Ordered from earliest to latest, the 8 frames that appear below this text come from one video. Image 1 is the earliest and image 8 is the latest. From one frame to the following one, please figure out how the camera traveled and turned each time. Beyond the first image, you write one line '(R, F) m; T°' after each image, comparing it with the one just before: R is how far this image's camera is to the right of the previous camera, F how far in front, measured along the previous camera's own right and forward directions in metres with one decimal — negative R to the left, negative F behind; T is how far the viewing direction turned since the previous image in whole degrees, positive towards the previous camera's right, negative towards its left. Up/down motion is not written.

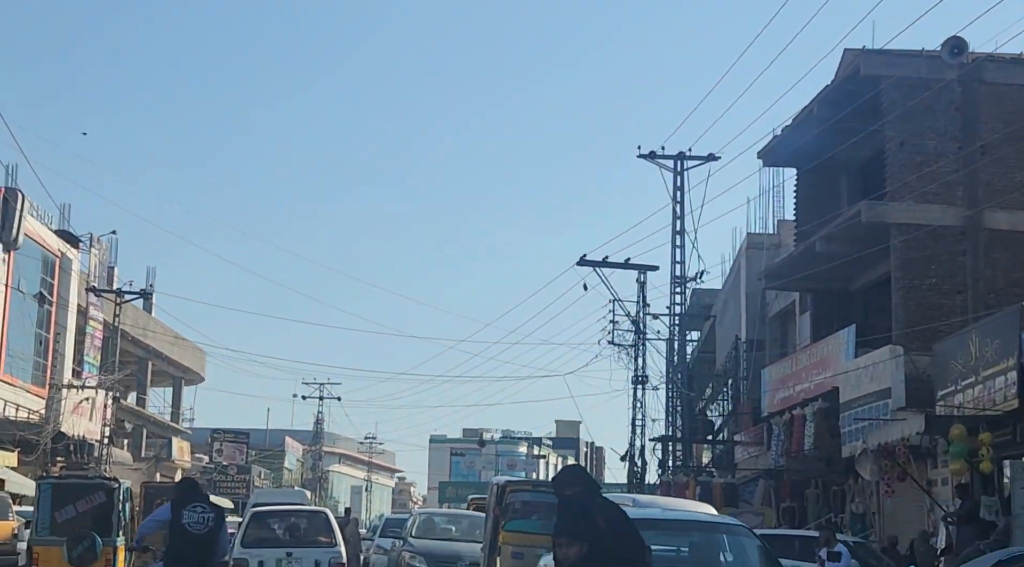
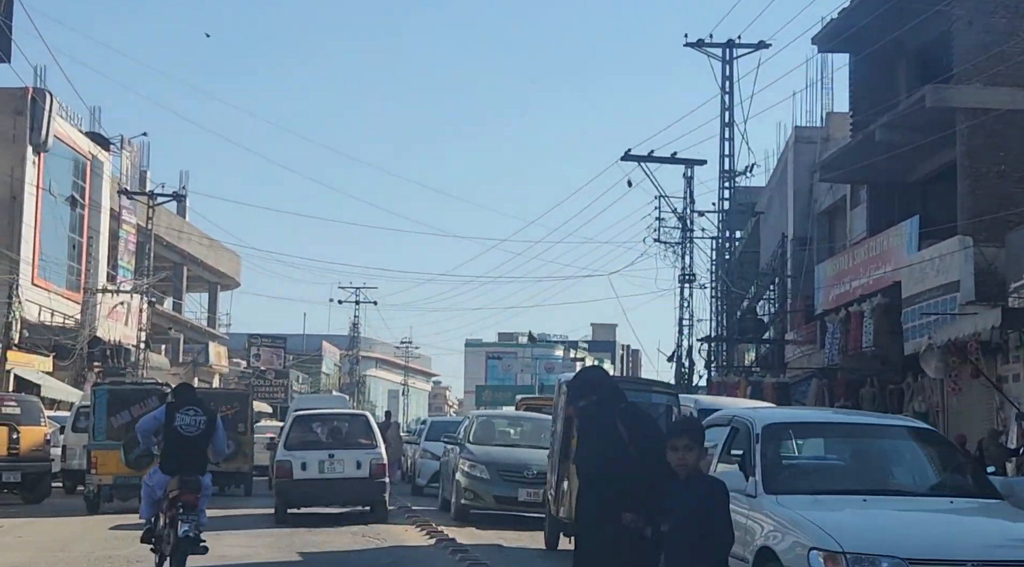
(-0.3, +1.2) m; -1°
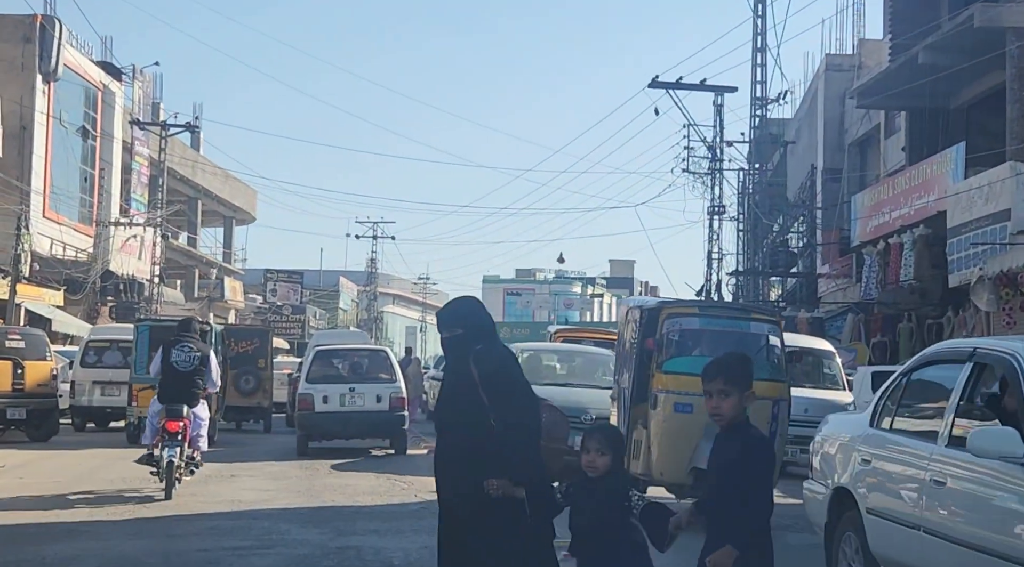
(-0.2, +1.2) m; -1°
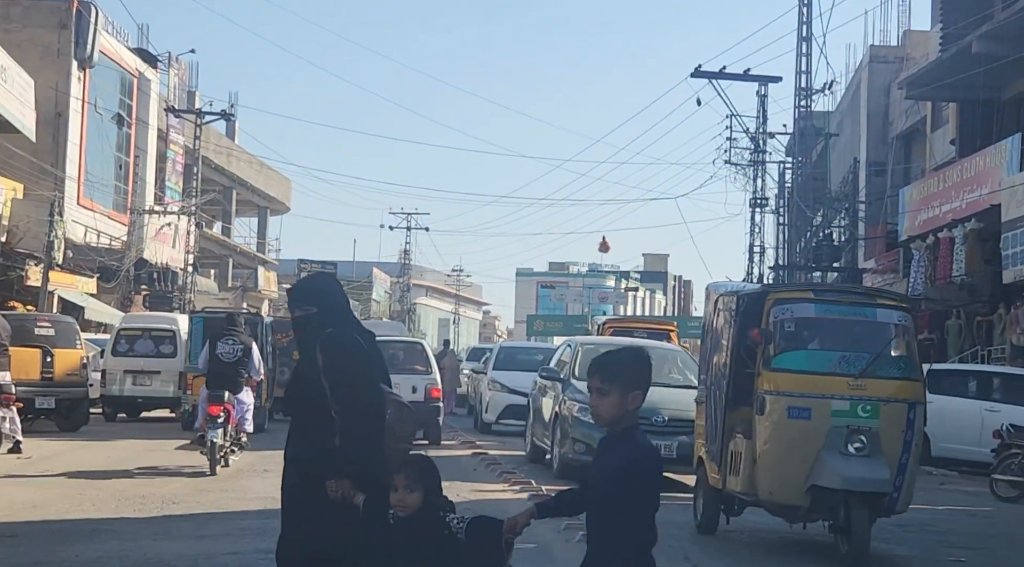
(-0.1, +0.6) m; -1°
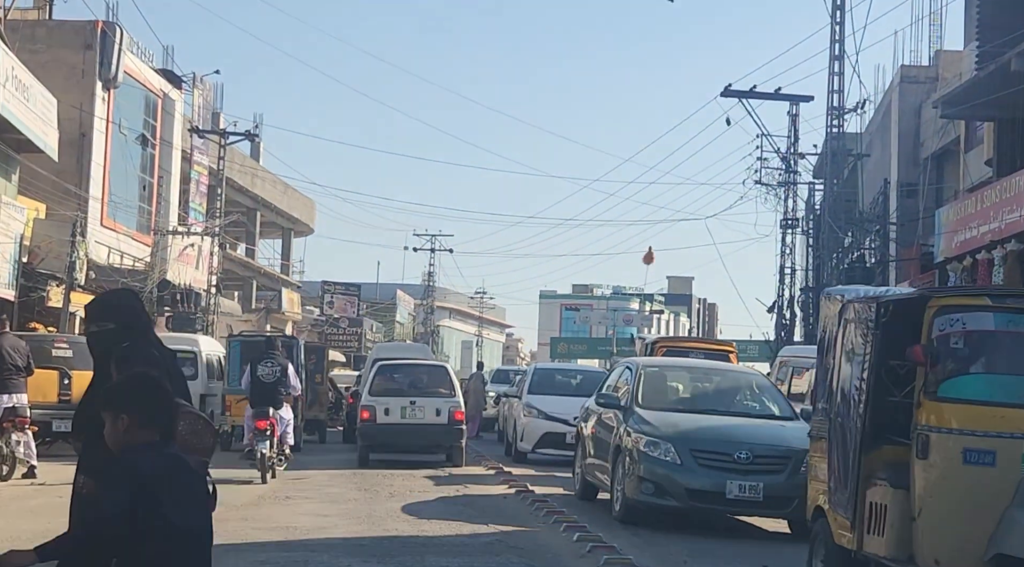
(-0.1, +0.5) m; -1°
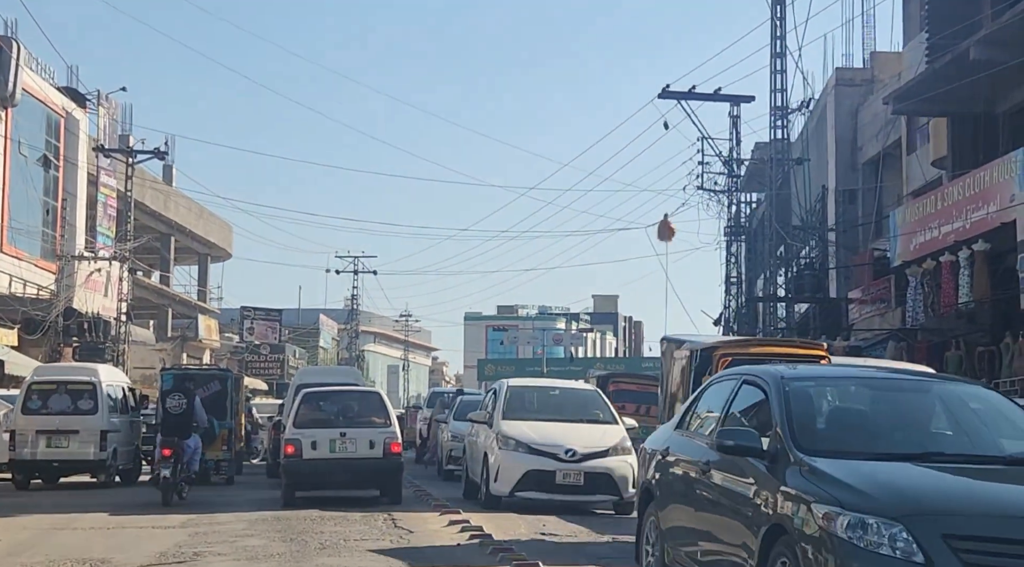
(-0.2, +2.1) m; +3°
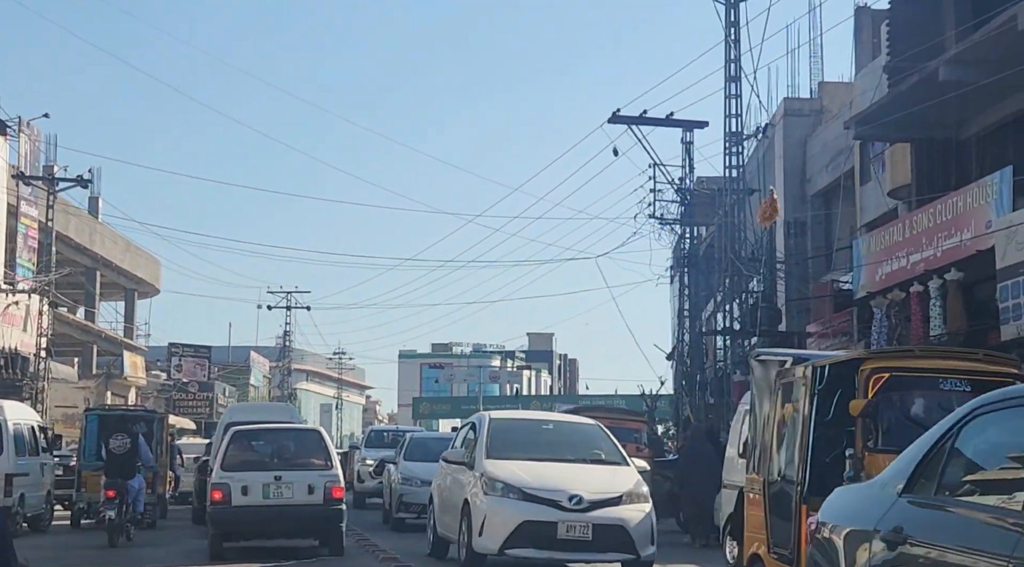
(-0.2, +1.6) m; +3°
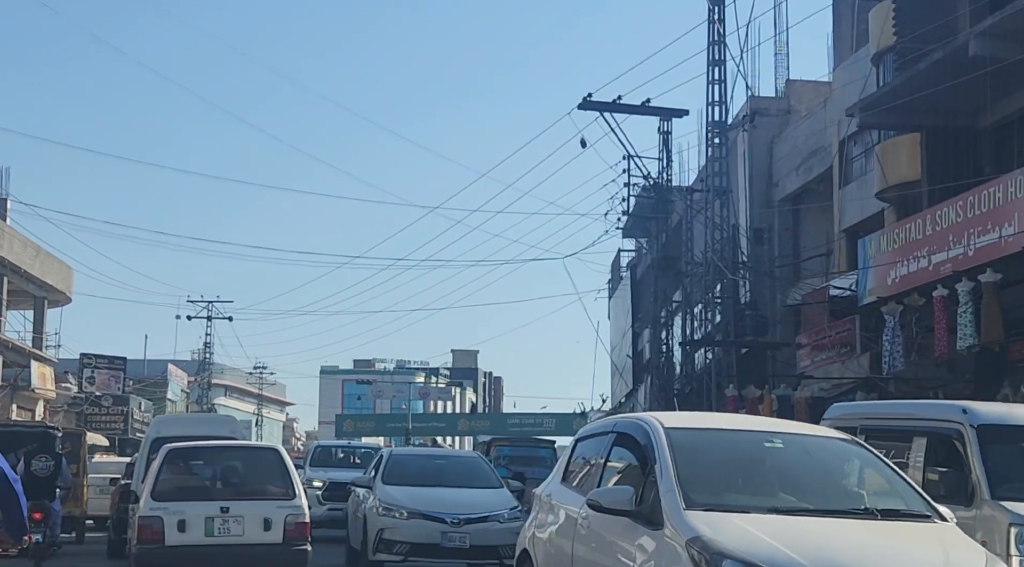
(-0.8, +3.3) m; +3°
